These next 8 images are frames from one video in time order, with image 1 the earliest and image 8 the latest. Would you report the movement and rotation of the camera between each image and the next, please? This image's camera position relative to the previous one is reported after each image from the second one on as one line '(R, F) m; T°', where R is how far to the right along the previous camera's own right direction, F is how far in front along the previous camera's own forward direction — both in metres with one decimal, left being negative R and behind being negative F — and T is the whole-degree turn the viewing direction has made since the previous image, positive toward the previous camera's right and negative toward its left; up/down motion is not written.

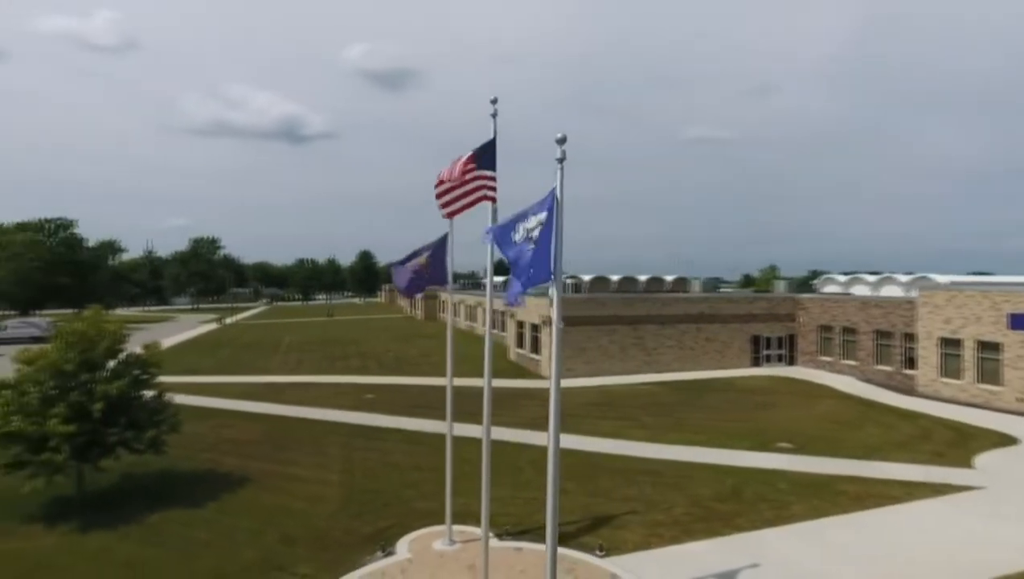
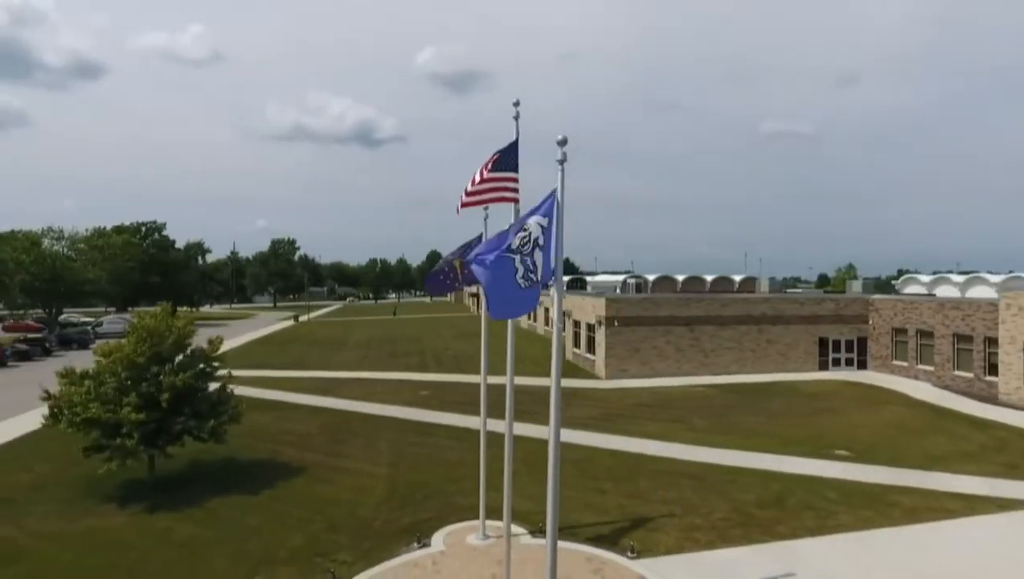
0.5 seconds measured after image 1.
(+0.8, -0.1) m; -6°
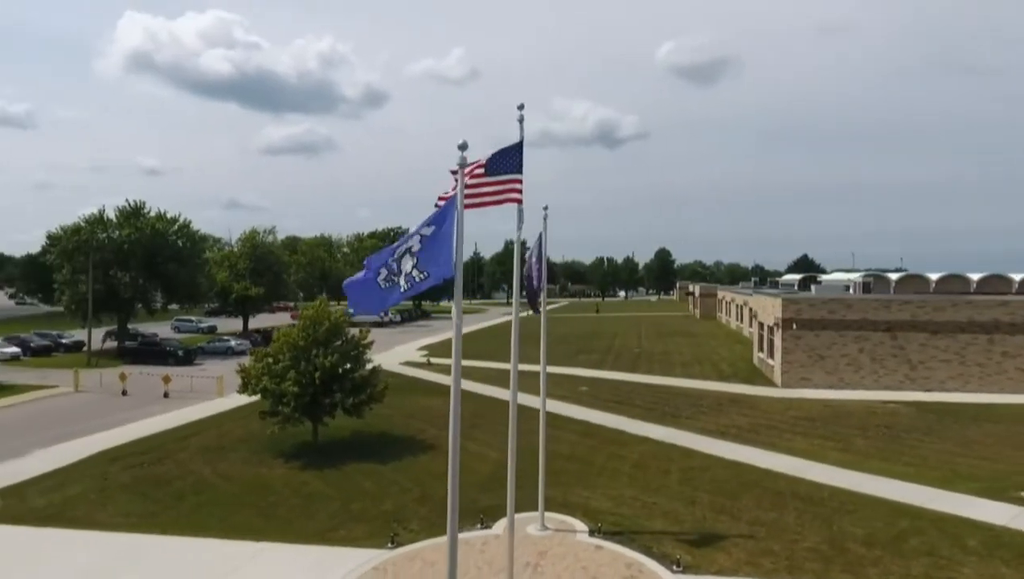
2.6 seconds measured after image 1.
(+3.9, +0.4) m; -22°
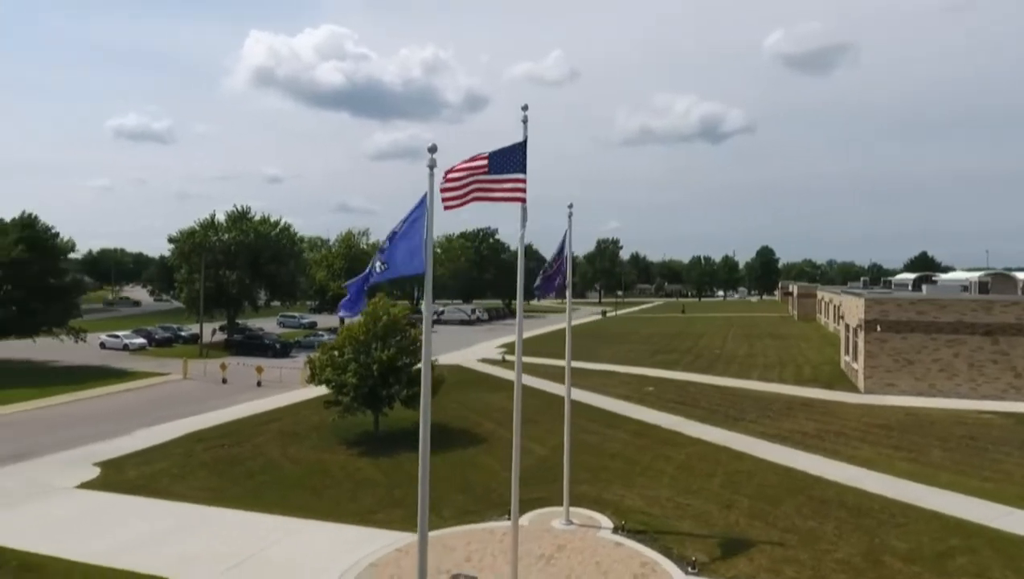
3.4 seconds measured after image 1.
(+1.6, -0.2) m; -9°
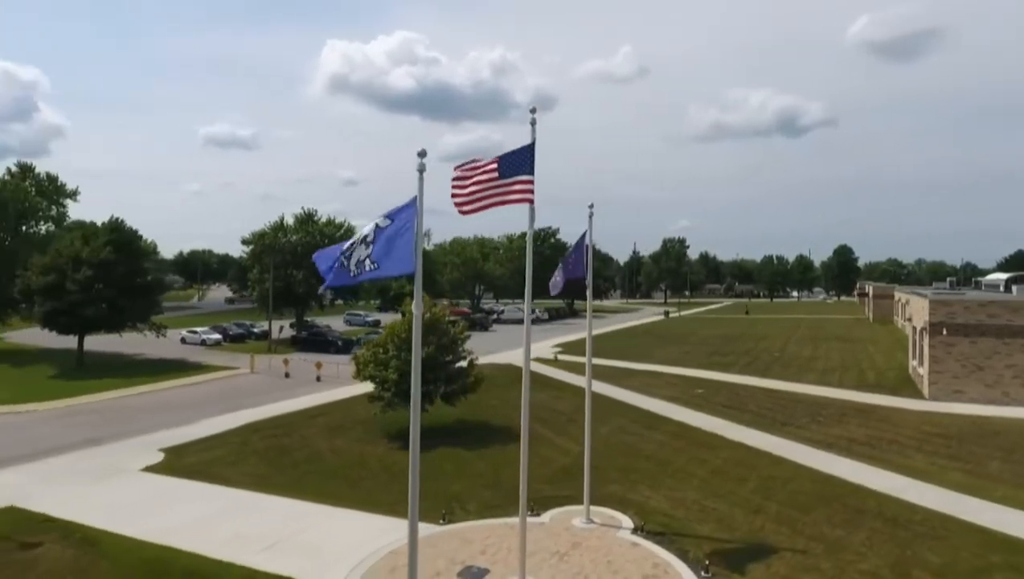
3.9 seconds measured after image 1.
(+1.1, -0.2) m; -6°
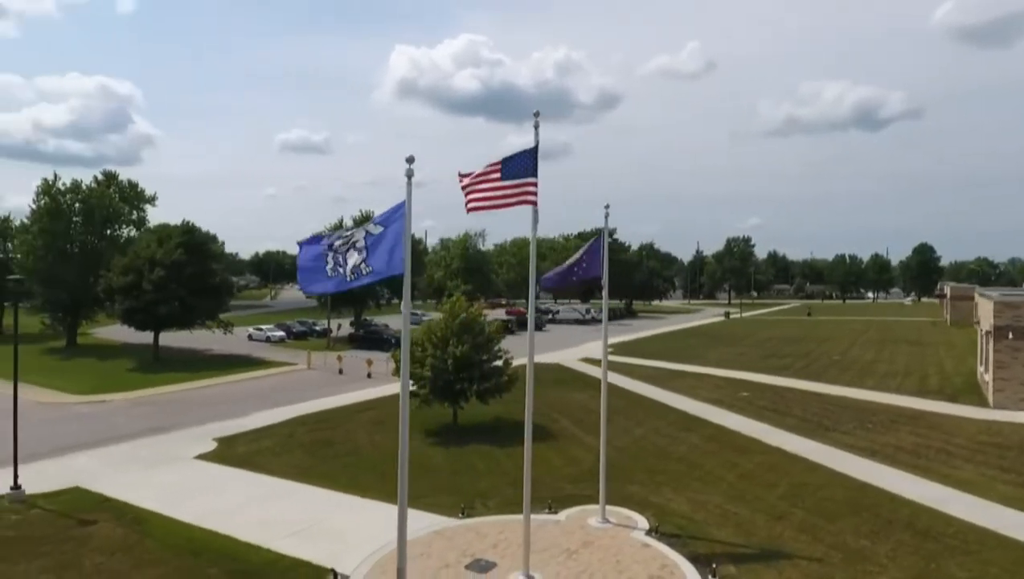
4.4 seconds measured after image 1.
(+1.1, -0.2) m; -6°
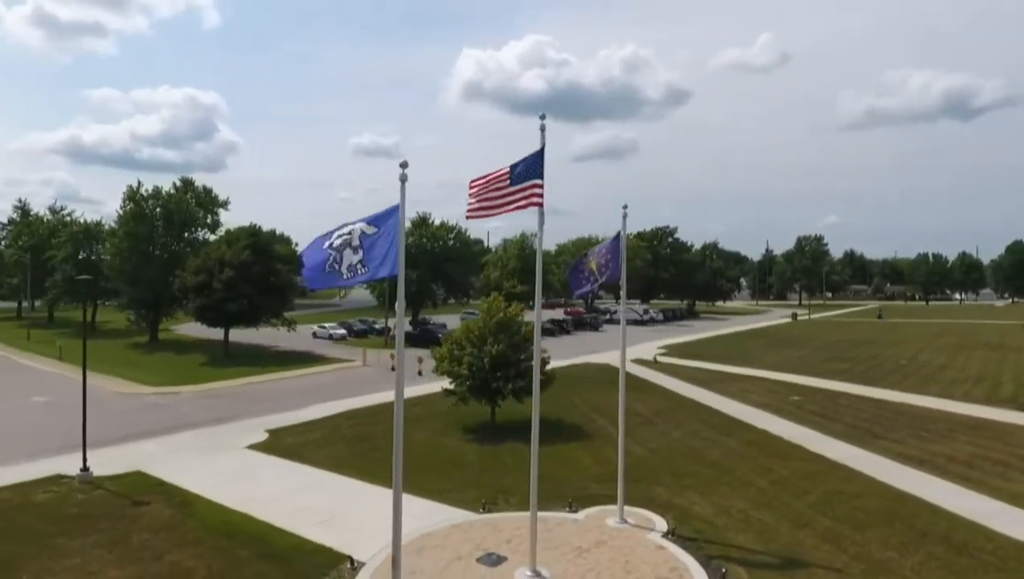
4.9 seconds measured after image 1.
(+1.1, -0.2) m; -6°
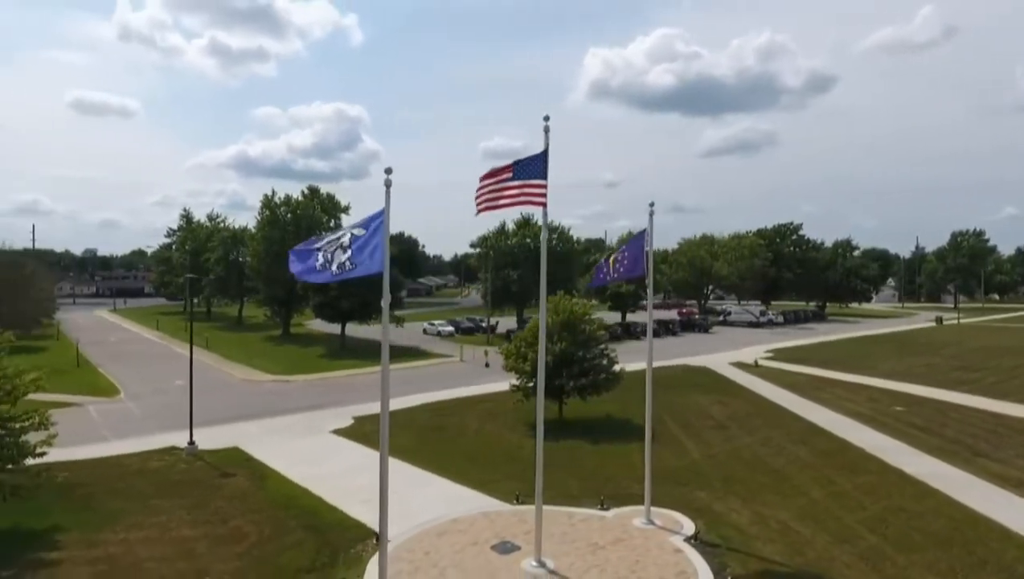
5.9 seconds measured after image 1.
(+2.3, -0.1) m; -12°
